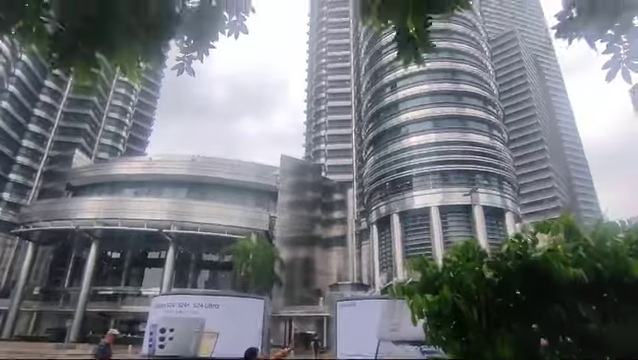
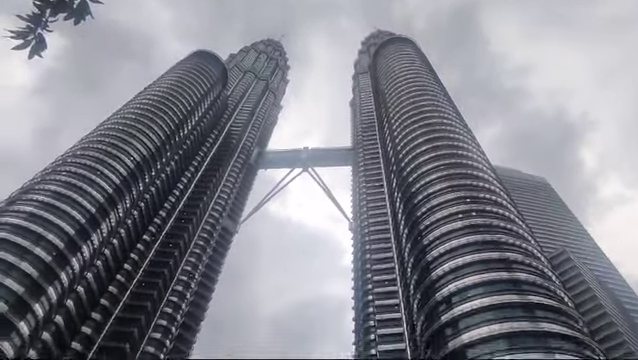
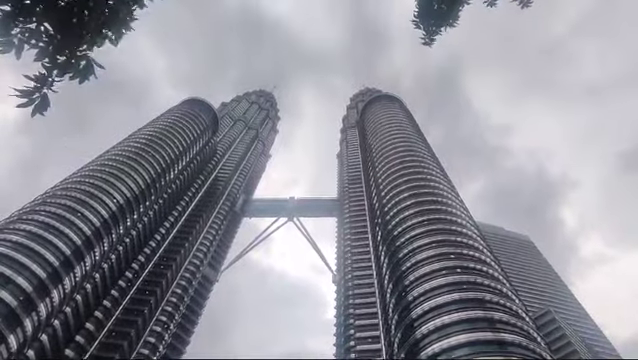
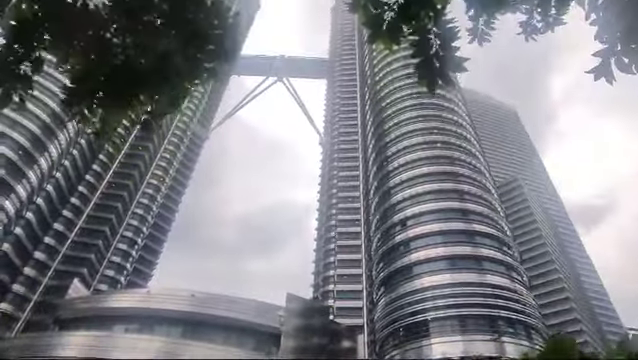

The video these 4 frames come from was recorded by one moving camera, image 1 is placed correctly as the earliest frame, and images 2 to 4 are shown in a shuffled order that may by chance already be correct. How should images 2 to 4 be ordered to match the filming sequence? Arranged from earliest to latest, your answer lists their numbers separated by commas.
4, 3, 2
